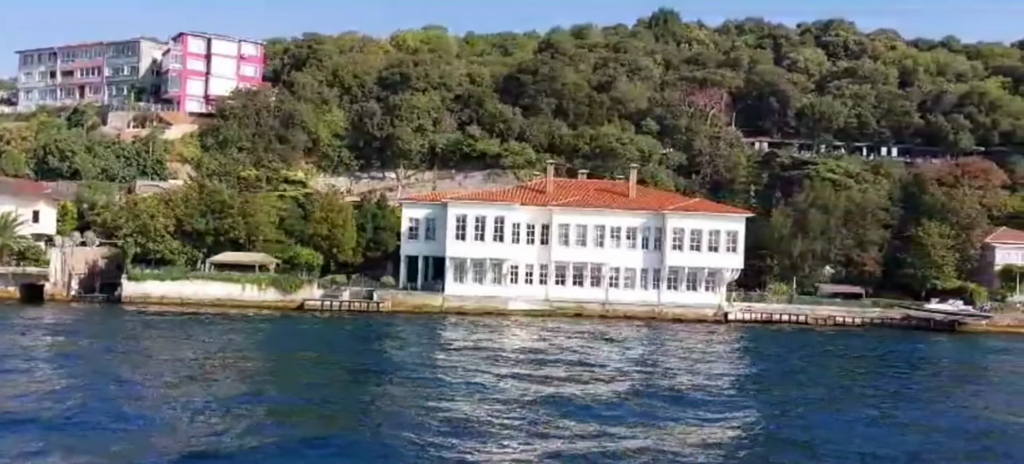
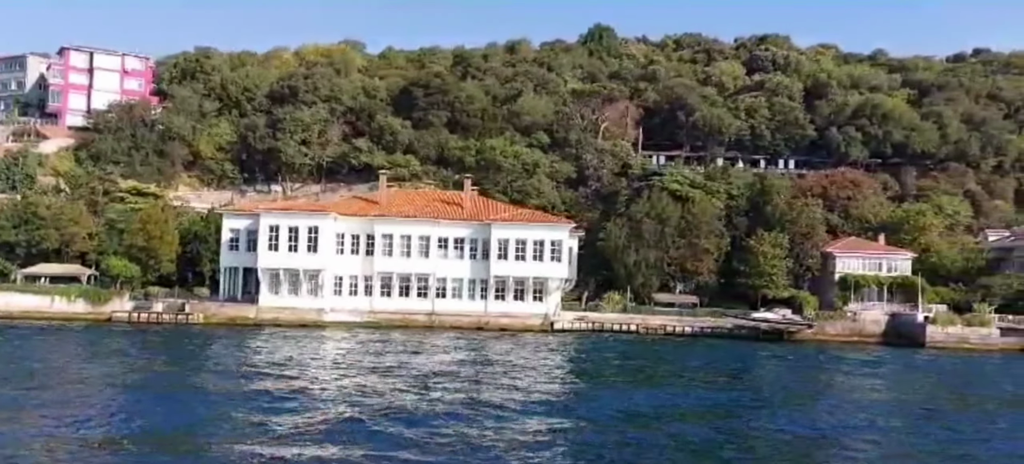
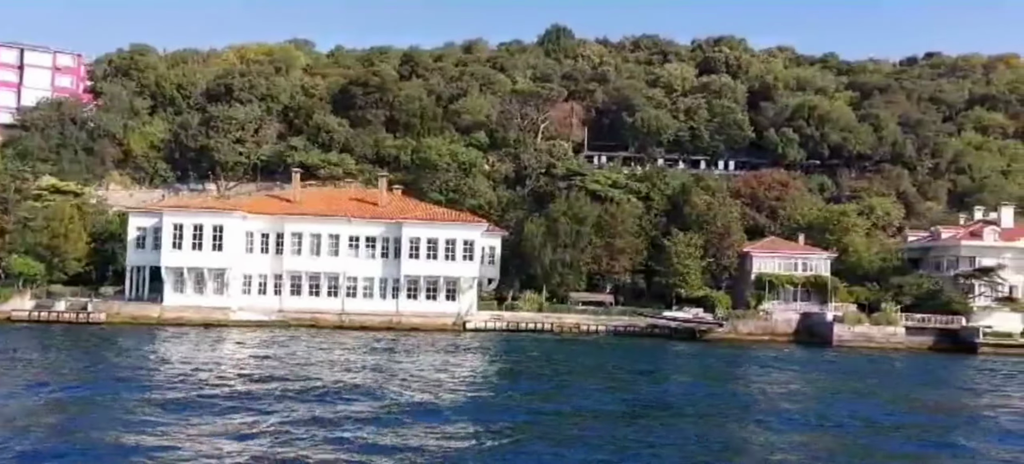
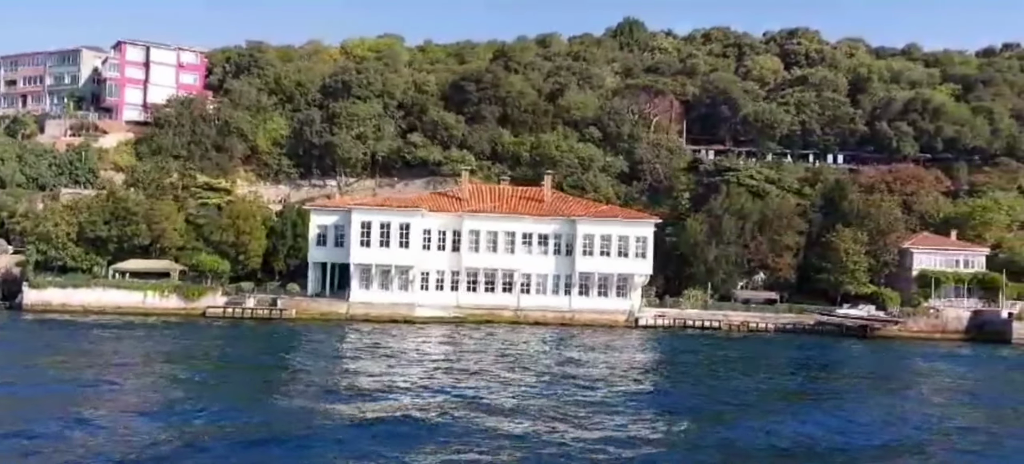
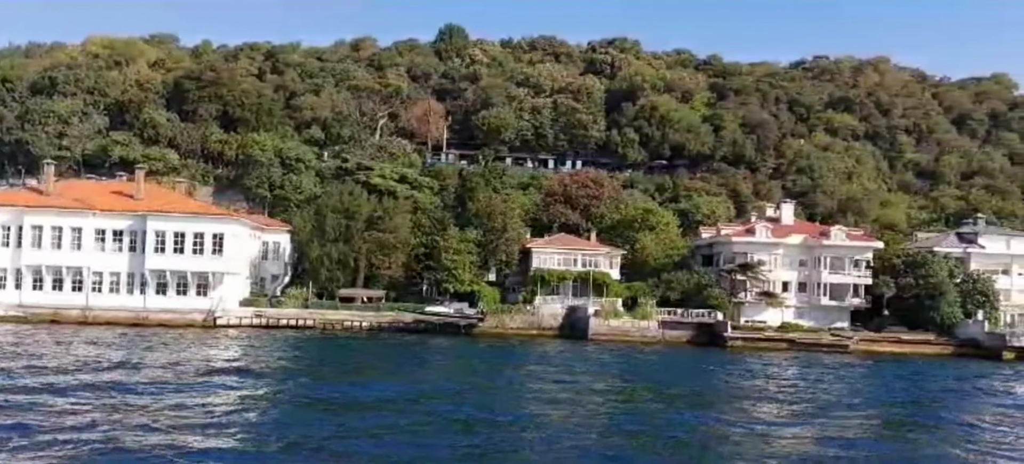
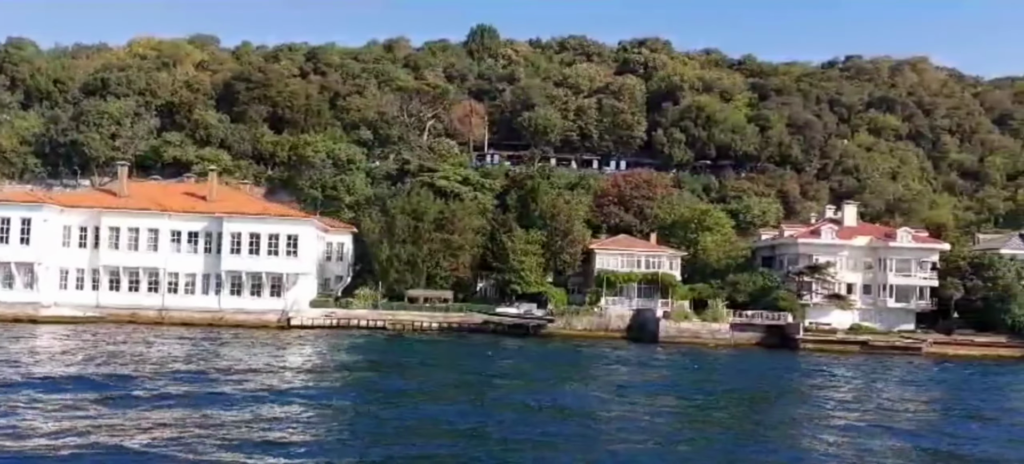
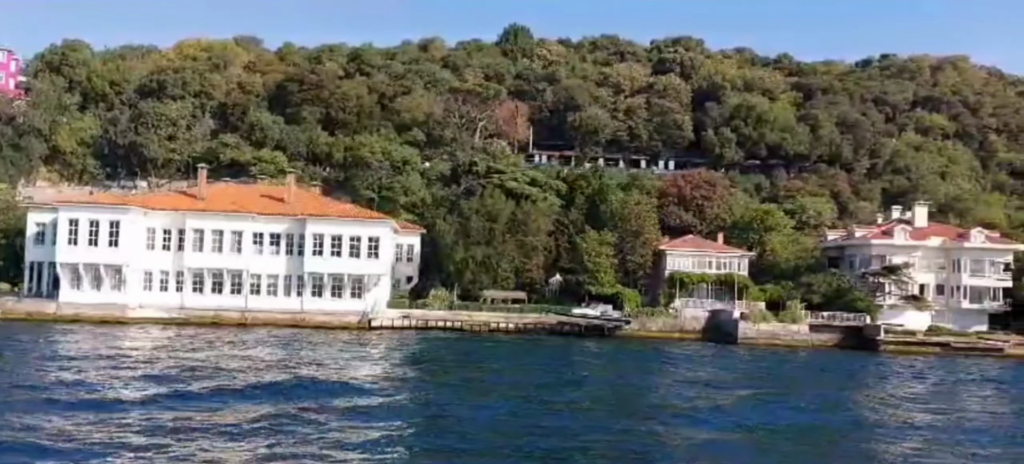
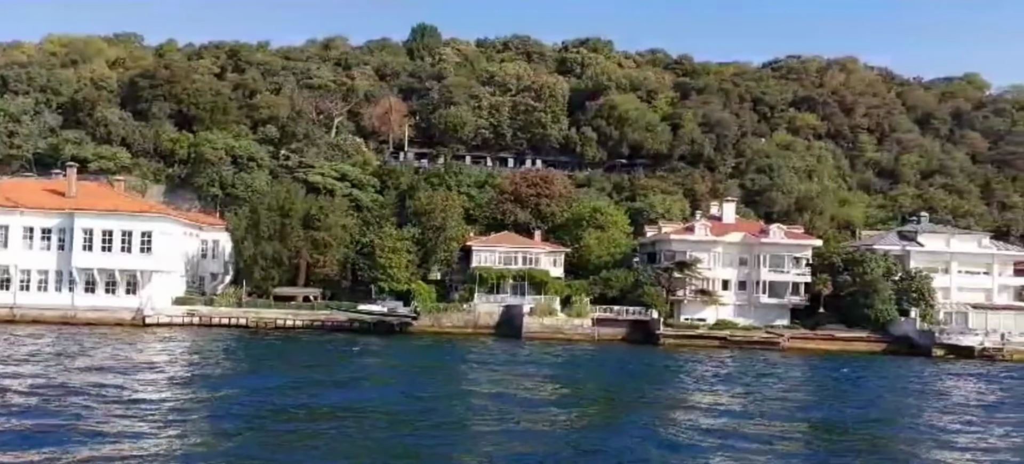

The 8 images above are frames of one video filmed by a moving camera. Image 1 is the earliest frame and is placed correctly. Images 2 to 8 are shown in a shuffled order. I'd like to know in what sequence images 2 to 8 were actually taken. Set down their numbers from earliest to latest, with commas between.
4, 2, 3, 7, 6, 5, 8
